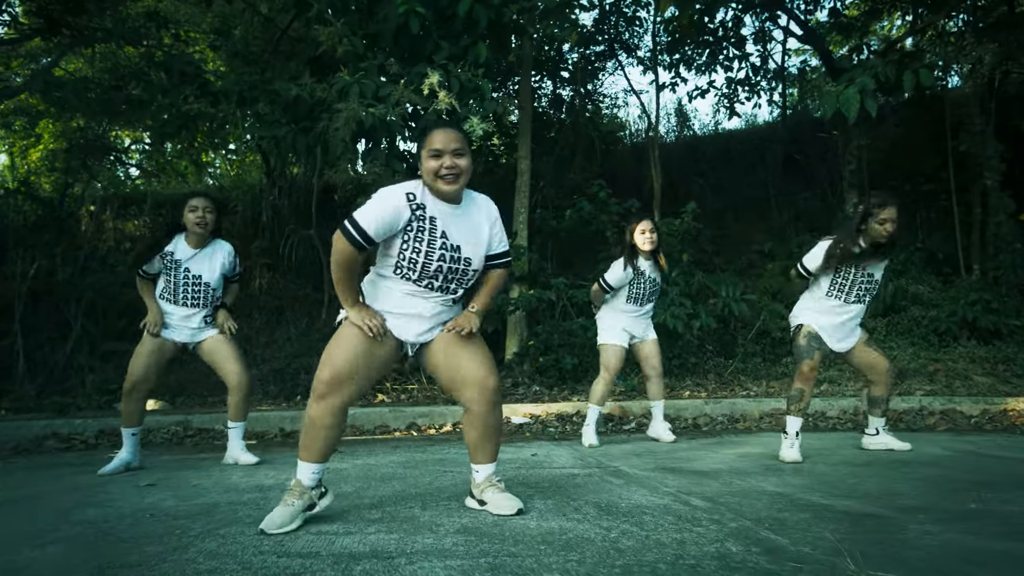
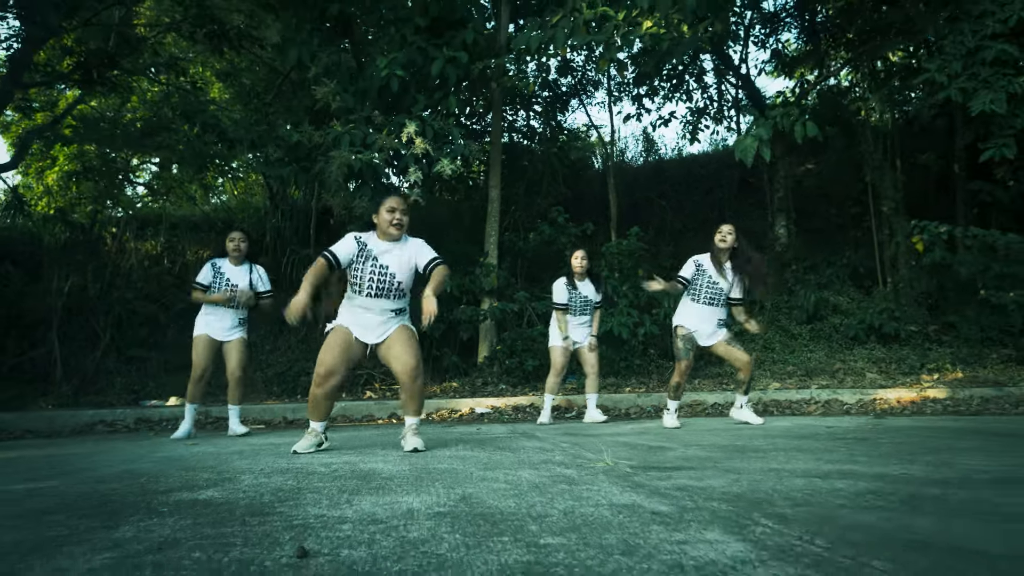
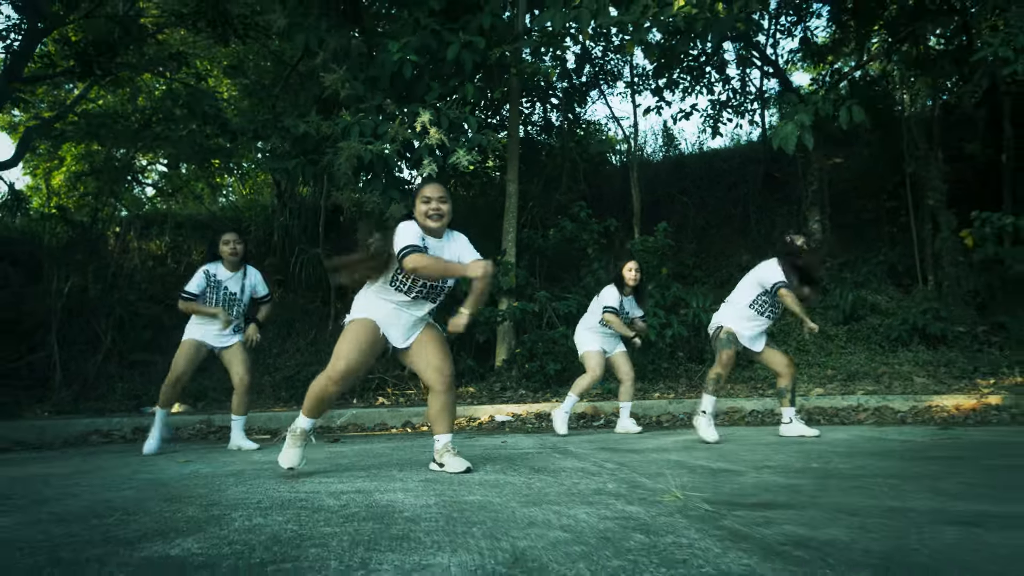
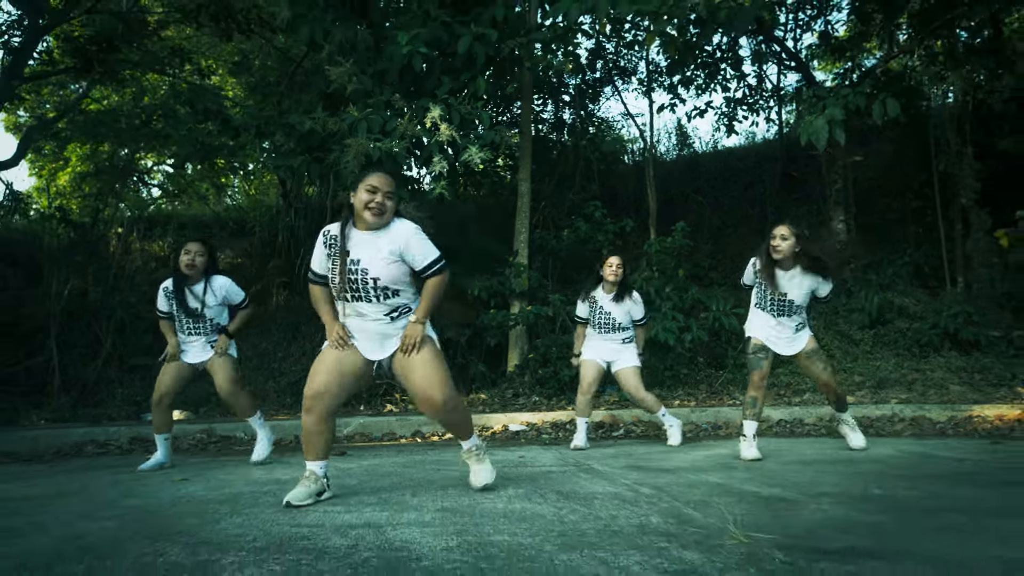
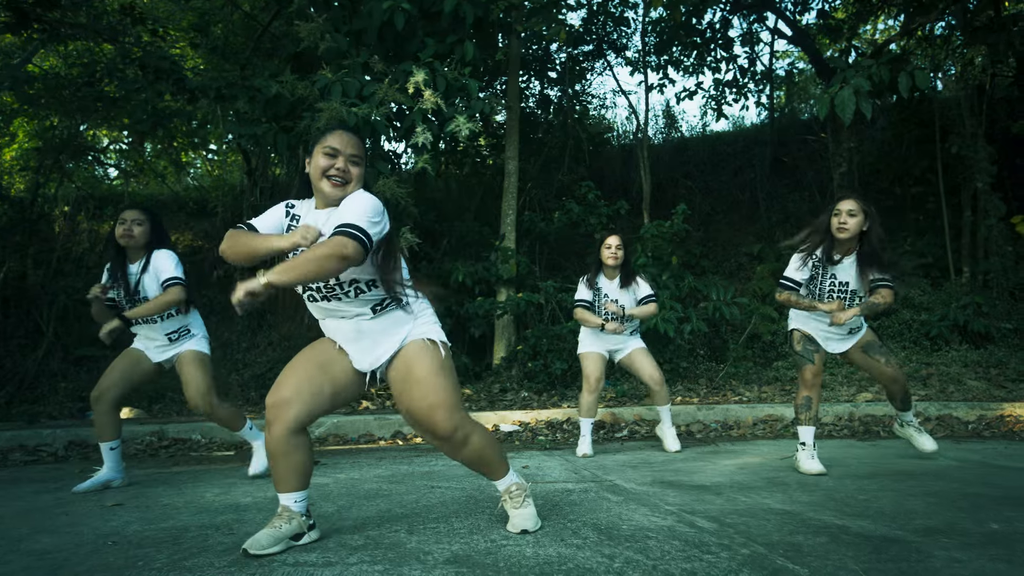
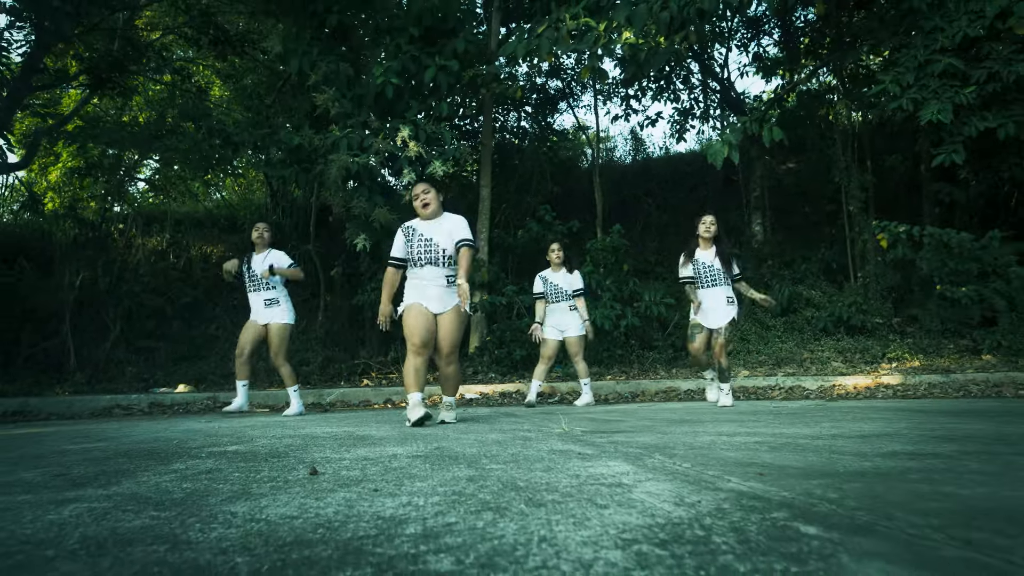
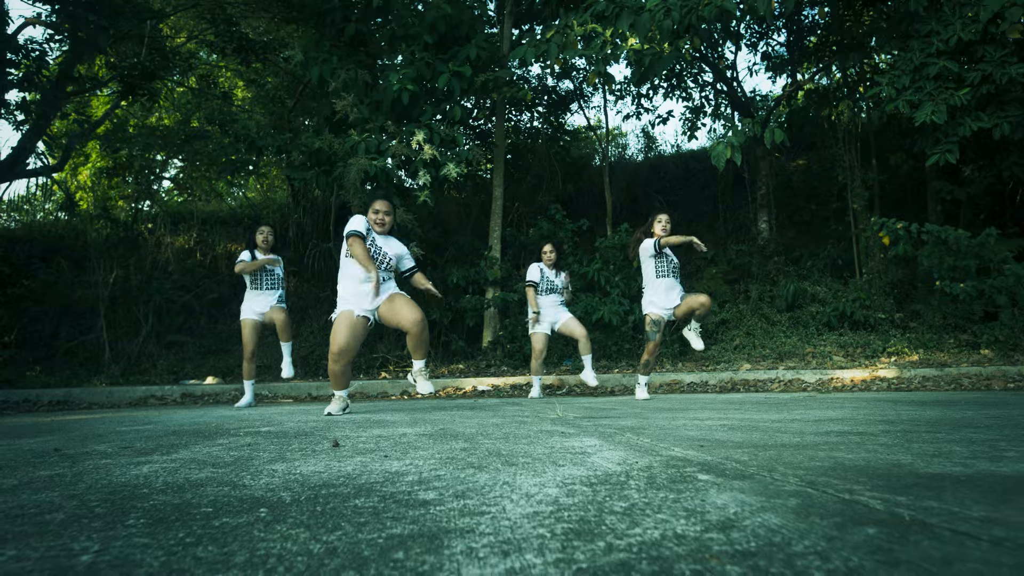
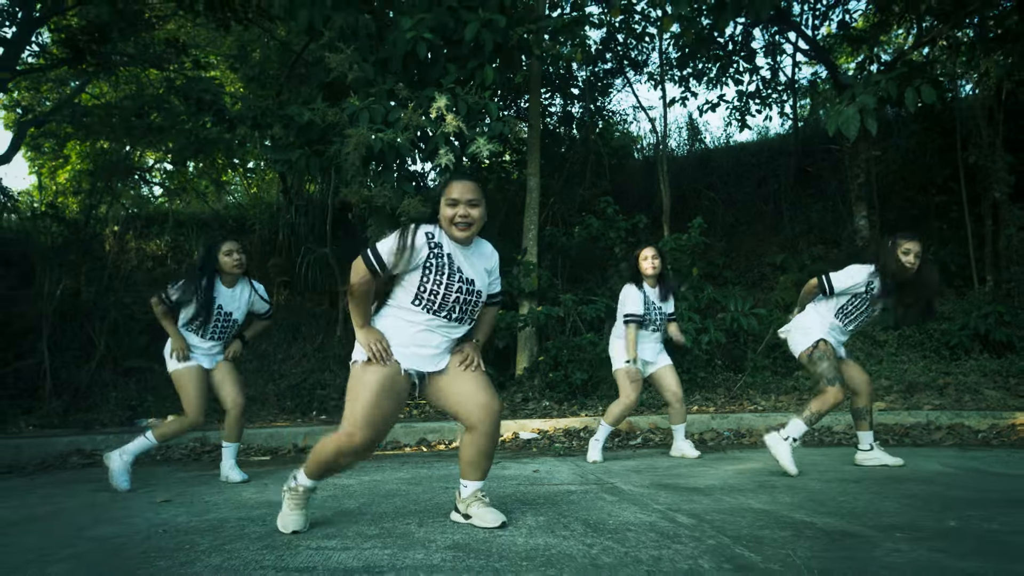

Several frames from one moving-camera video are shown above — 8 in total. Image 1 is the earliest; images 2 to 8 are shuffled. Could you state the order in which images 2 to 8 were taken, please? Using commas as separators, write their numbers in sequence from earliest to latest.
5, 8, 4, 3, 2, 6, 7
